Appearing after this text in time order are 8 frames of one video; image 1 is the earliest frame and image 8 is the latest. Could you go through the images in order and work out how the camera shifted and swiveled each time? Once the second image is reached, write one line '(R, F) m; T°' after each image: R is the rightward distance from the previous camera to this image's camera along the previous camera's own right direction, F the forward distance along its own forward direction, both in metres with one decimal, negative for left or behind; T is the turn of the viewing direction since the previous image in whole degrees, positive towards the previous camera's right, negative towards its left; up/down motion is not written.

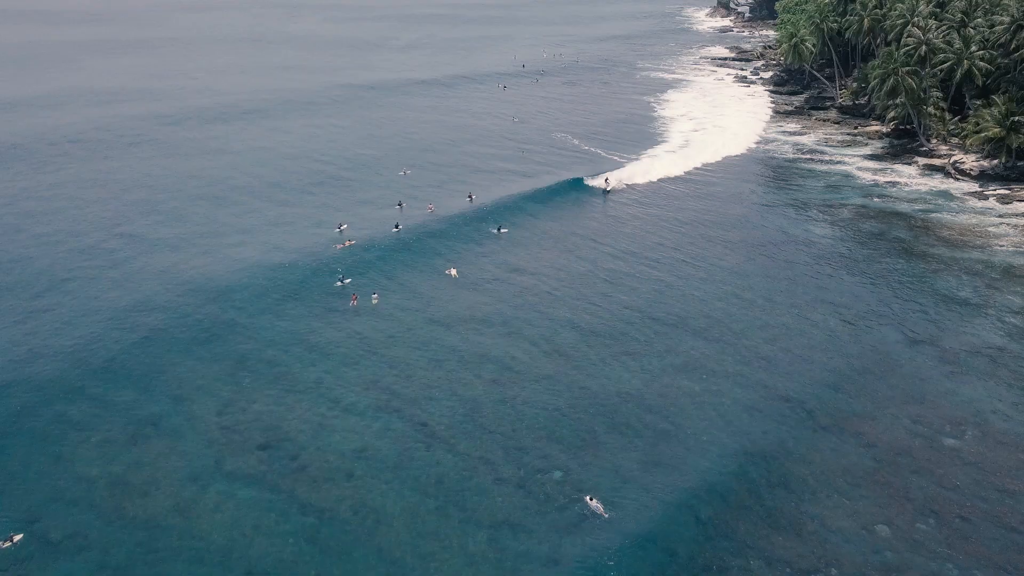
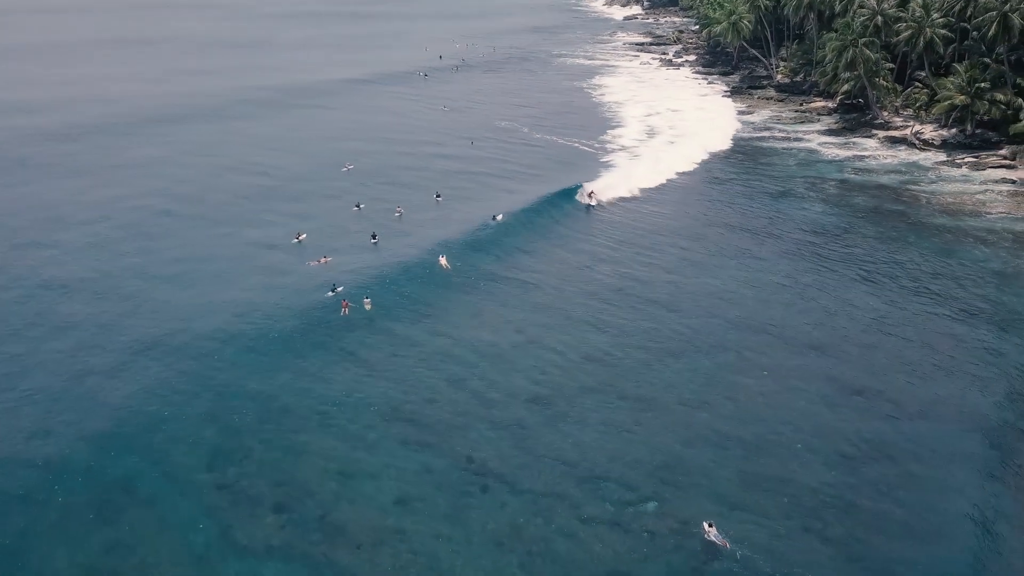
(-5.6, +5.4) m; +8°
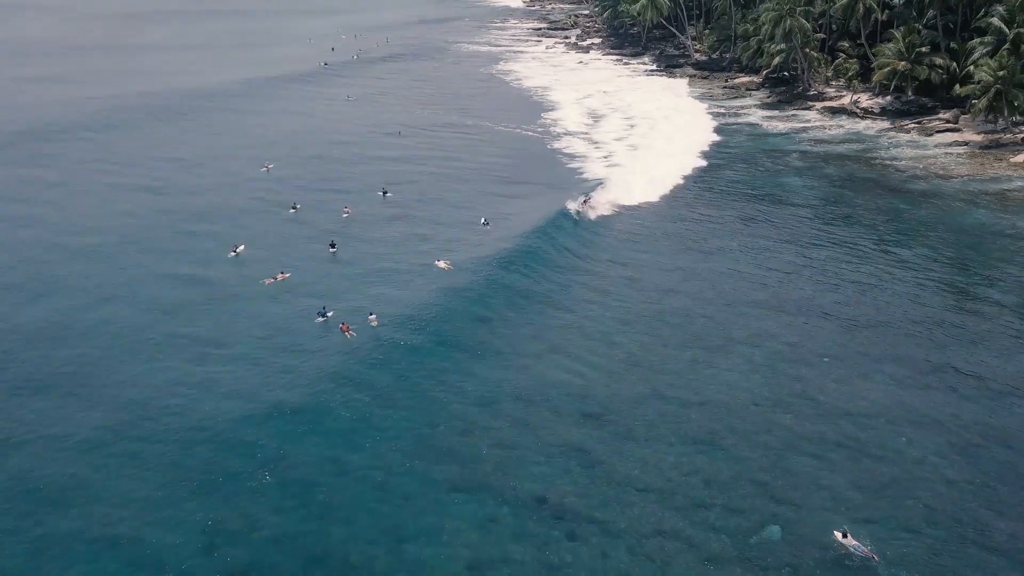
(-5.4, +5.2) m; +9°
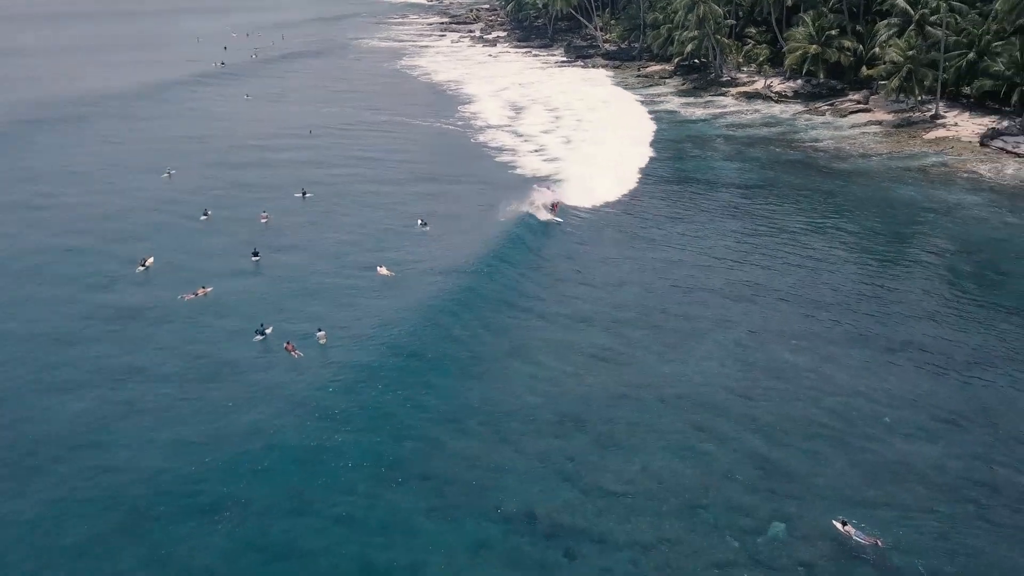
(-1.8, +2.0) m; +7°
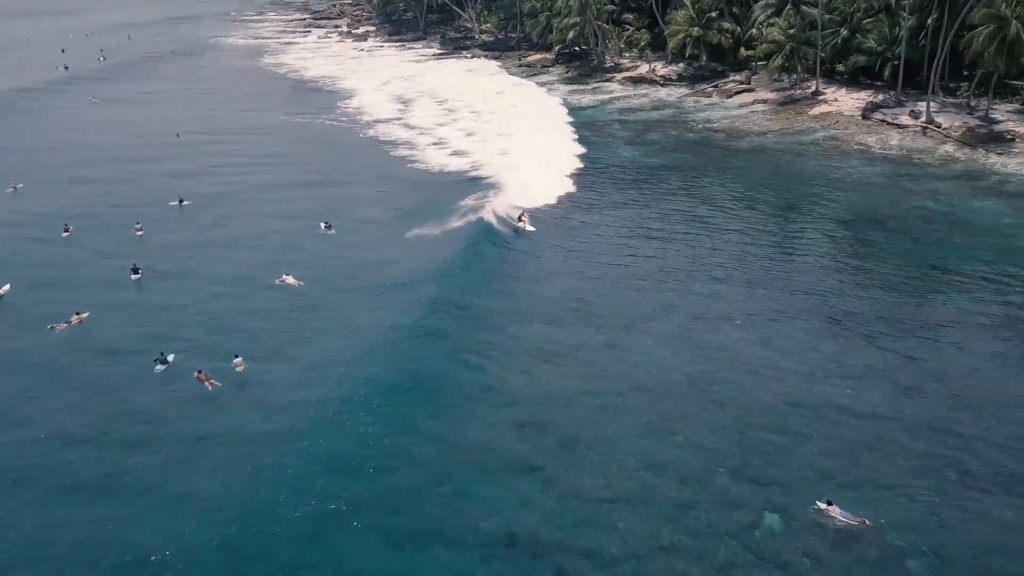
(-2.1, +2.4) m; +9°
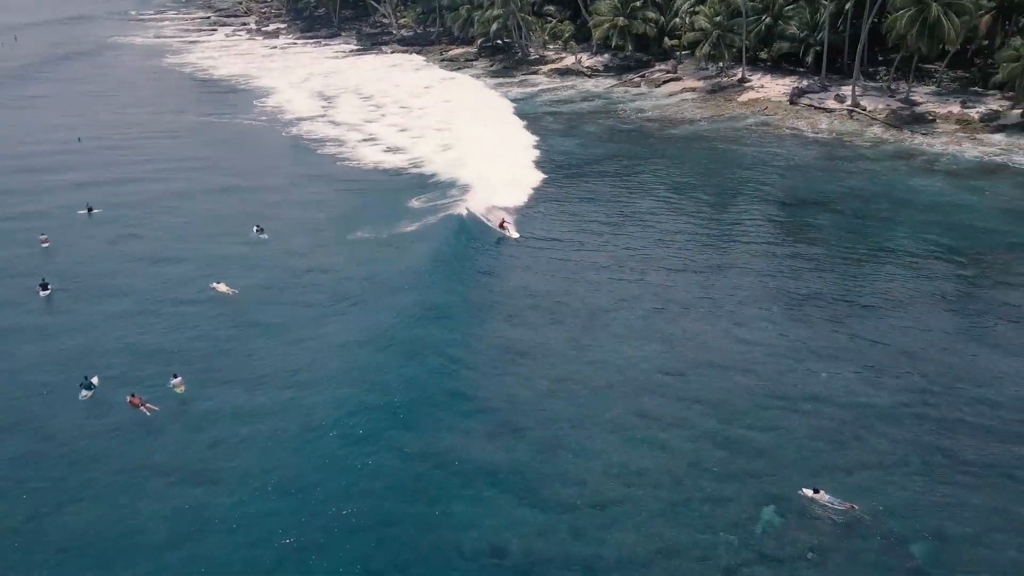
(-1.3, +1.5) m; +6°
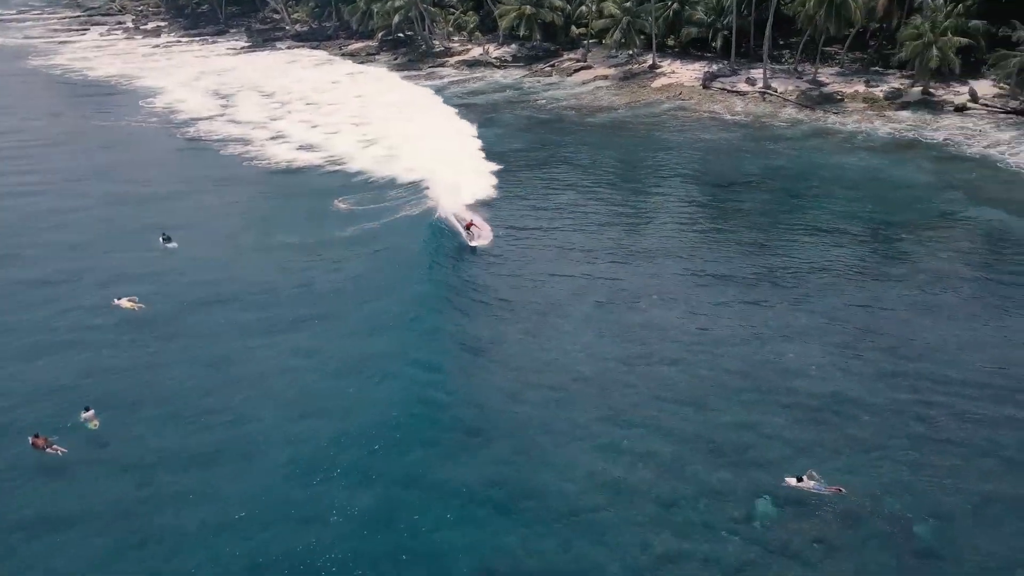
(-1.4, +1.9) m; +7°
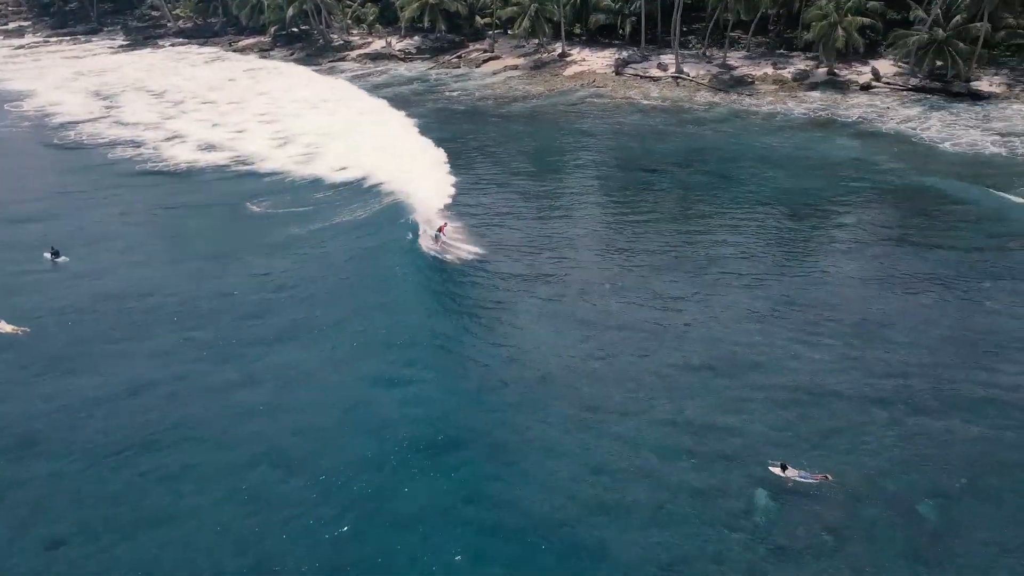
(-1.3, +1.9) m; +7°
